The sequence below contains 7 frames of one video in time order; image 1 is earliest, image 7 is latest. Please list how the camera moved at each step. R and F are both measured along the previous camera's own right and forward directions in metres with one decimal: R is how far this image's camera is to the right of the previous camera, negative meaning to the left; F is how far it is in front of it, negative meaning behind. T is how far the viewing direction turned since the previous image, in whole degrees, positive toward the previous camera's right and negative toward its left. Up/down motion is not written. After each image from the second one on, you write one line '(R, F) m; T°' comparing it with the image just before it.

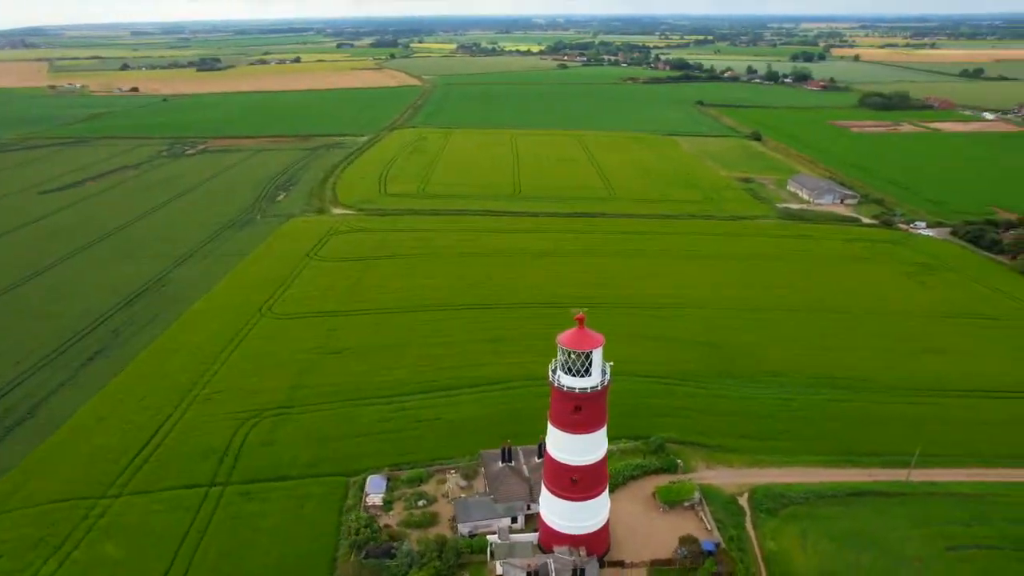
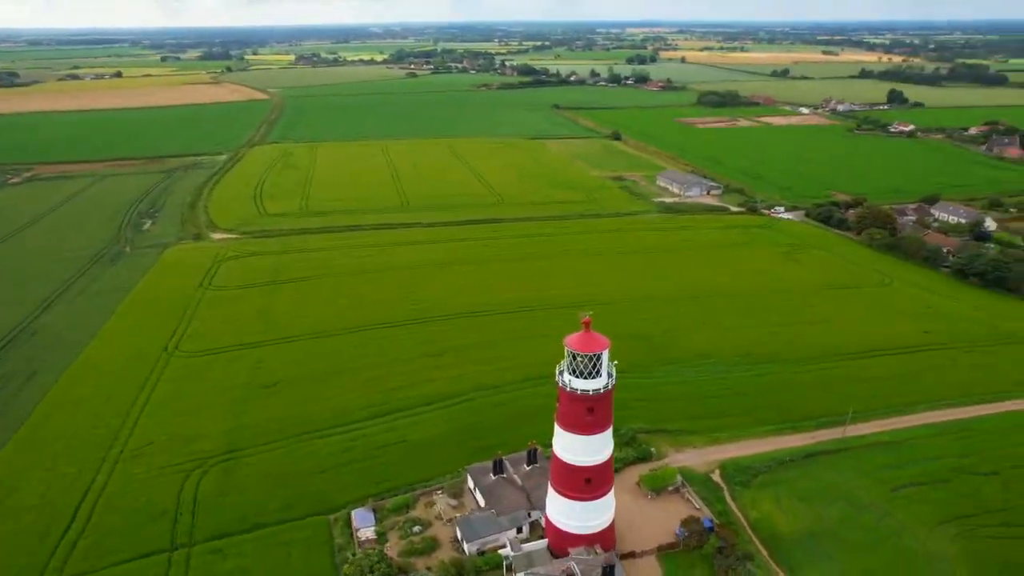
(-3.9, +0.4) m; +12°
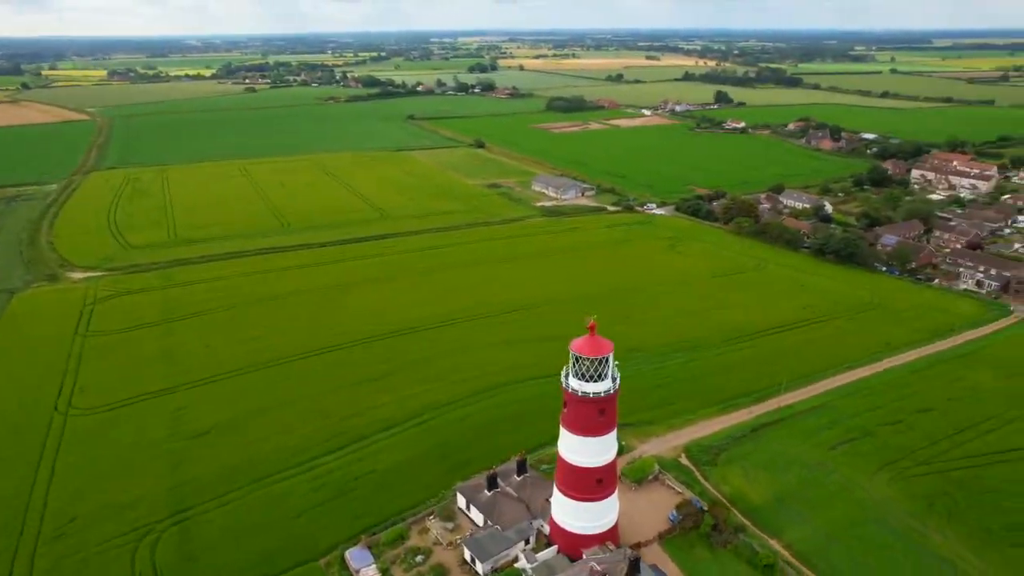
(-4.1, +0.5) m; +13°
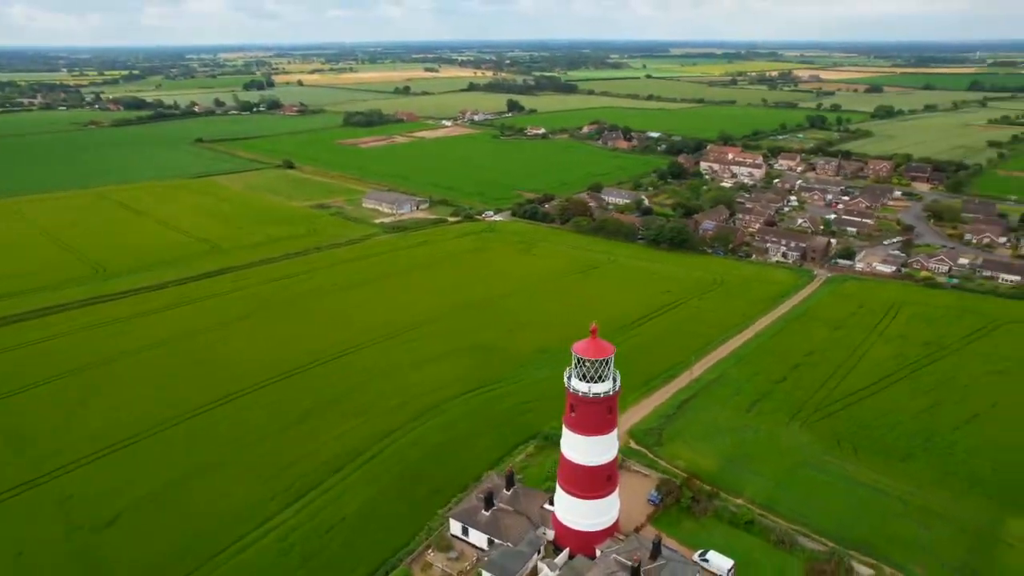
(-5.6, +0.8) m; +17°
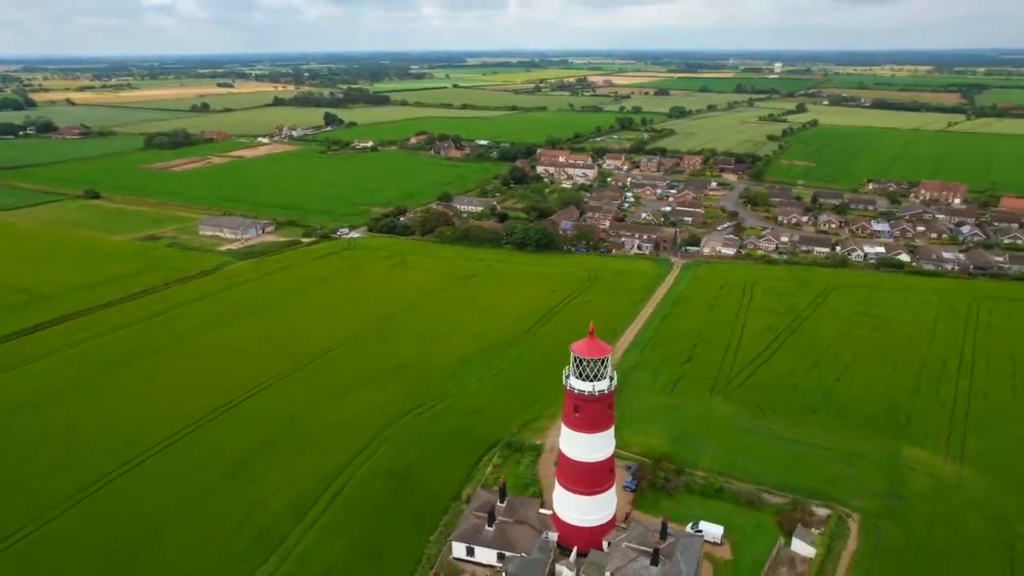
(-5.1, +0.7) m; +16°
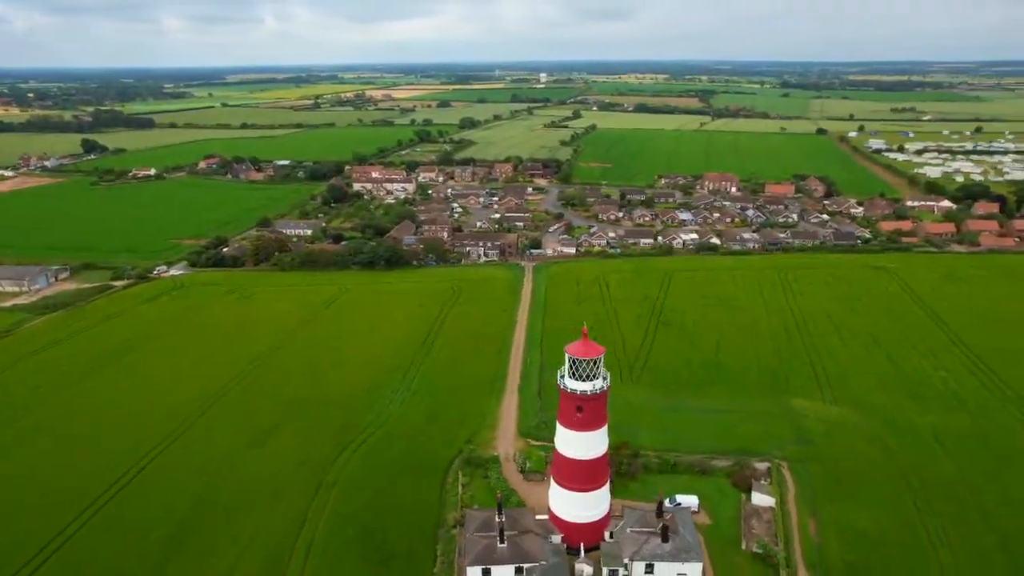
(-6.0, +0.9) m; +18°
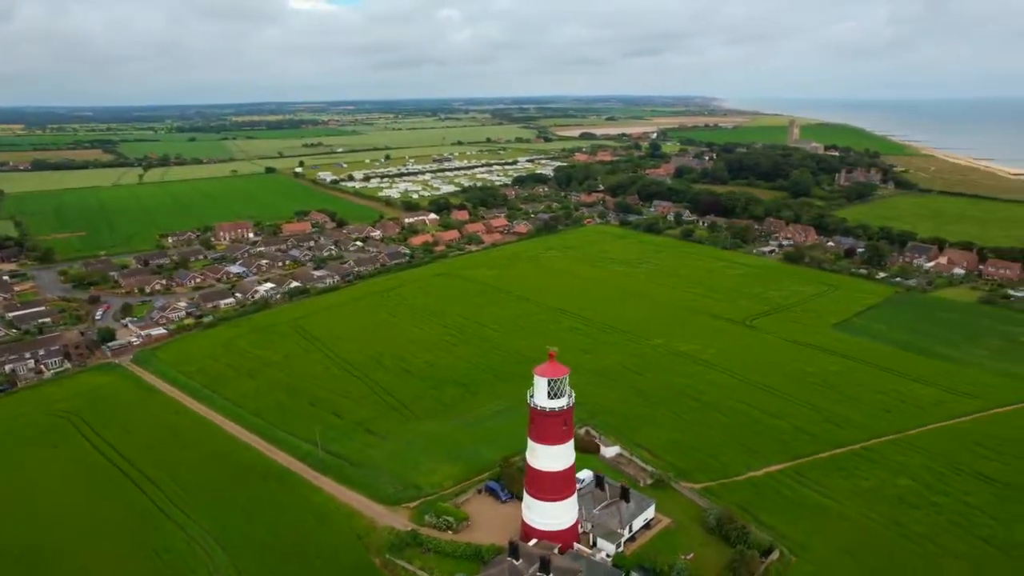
(-15.0, +5.8) m; +48°
